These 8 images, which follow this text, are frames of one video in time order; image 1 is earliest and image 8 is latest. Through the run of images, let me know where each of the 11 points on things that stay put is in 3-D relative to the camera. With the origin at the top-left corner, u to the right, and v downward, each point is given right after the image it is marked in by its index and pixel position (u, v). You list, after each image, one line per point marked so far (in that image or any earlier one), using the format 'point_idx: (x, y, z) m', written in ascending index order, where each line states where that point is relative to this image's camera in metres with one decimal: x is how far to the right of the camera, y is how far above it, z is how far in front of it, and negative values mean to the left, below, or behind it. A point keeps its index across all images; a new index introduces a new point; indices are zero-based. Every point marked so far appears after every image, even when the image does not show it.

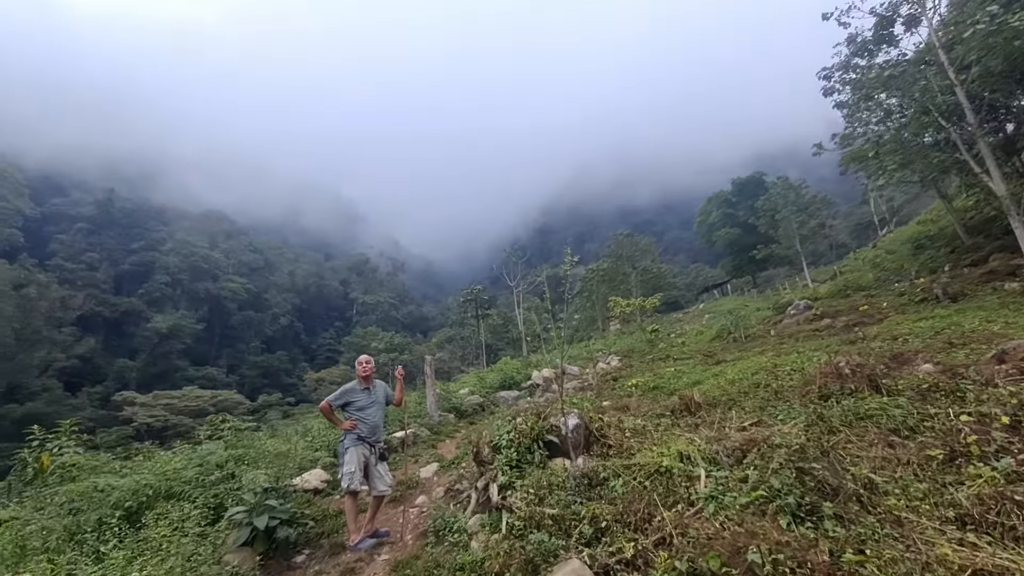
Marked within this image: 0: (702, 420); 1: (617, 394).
0: (+2.0, -1.4, +5.2) m
1: (+1.8, -1.8, +8.3) m
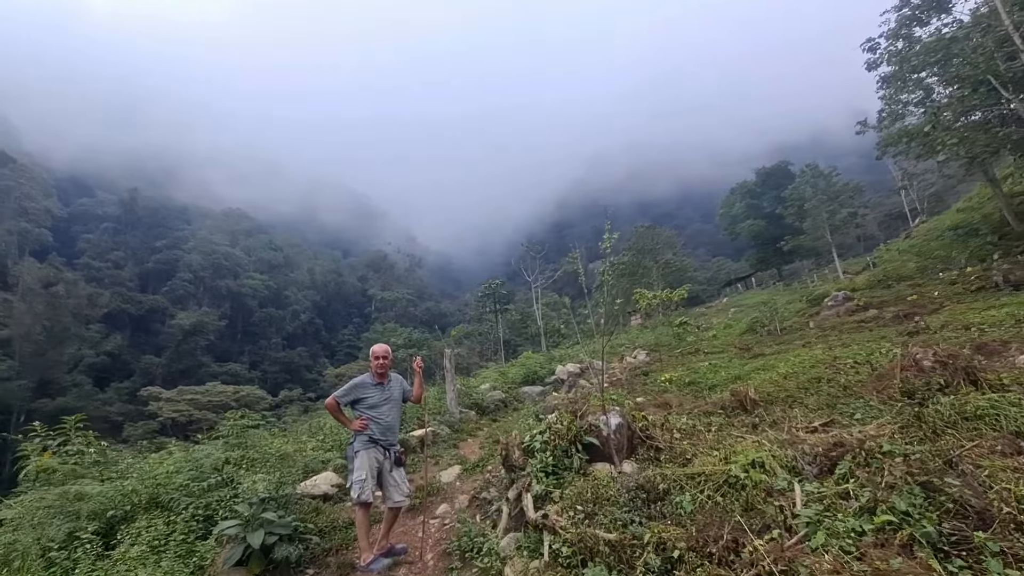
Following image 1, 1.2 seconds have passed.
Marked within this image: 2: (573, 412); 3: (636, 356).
0: (+2.3, -1.2, +4.5) m
1: (+2.2, -1.6, +7.7) m
2: (+0.6, -1.1, +4.5) m
3: (+3.5, -2.0, +14.1) m
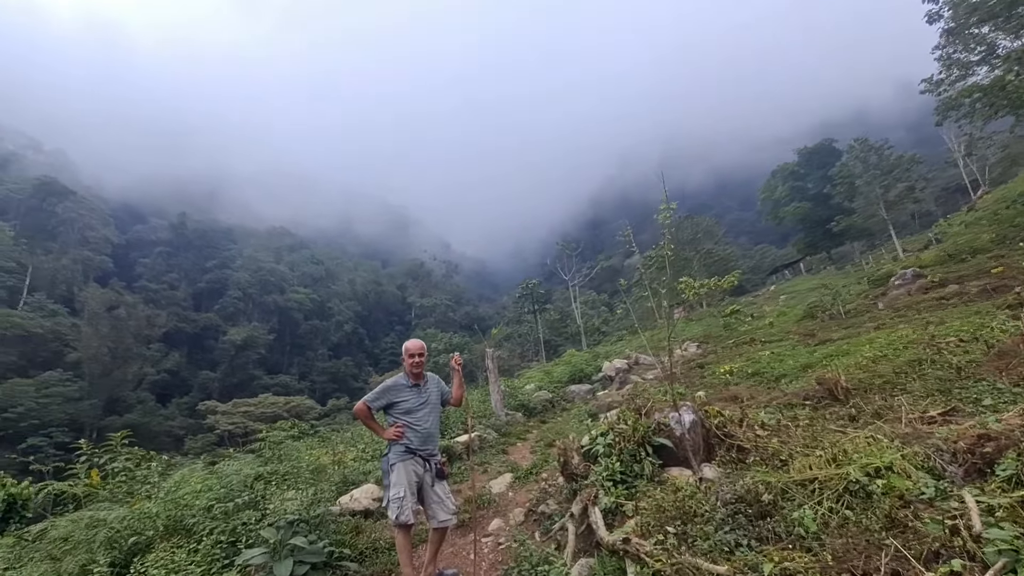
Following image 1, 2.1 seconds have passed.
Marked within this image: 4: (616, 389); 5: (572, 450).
0: (+2.7, -1.0, +3.9) m
1: (+2.8, -1.4, +7.0) m
2: (+1.0, -1.0, +4.0) m
3: (+4.7, -1.7, +13.3) m
4: (+1.8, -1.8, +8.7) m
5: (+0.4, -1.2, +3.5) m
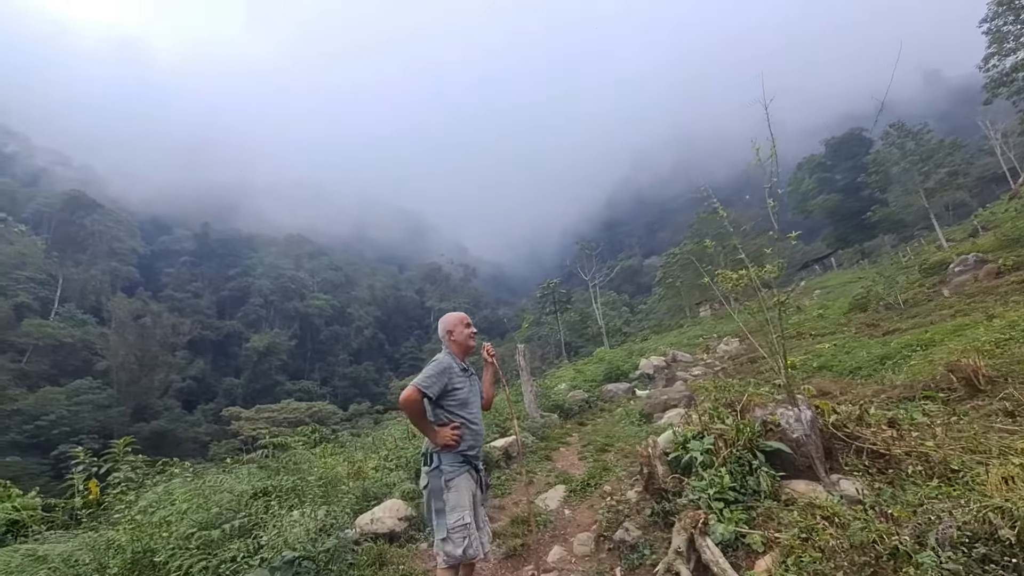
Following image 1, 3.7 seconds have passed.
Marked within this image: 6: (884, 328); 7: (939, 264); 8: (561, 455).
0: (+3.1, -0.7, +3.0) m
1: (+3.3, -1.1, +6.2) m
2: (+1.4, -0.7, +3.2) m
3: (+5.4, -1.4, +12.4) m
4: (+2.3, -1.6, +7.8) m
5: (+0.8, -1.0, +2.8) m
6: (+7.1, -0.8, +9.5) m
7: (+13.8, +0.8, +16.0) m
8: (+0.5, -1.7, +5.1) m
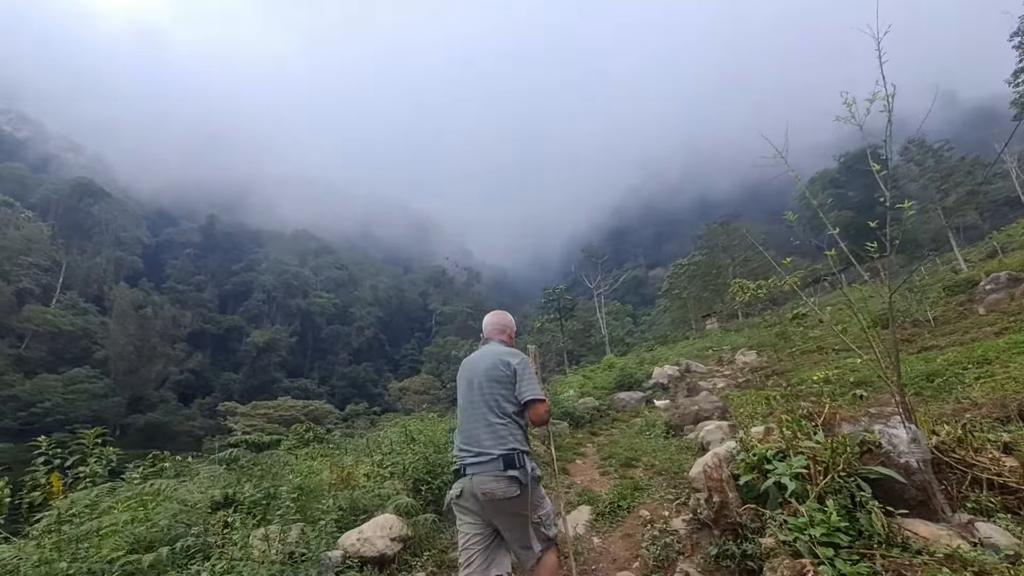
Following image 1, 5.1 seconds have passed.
0: (+3.2, -0.7, +2.4) m
1: (+3.4, -1.2, +5.6) m
2: (+1.5, -0.7, +2.6) m
3: (+5.5, -1.6, +11.8) m
4: (+2.5, -1.6, +7.2) m
5: (+0.9, -0.9, +2.2) m
6: (+7.3, -1.0, +8.8) m
7: (+14.0, +0.2, +15.4) m
8: (+0.6, -1.6, +4.5) m
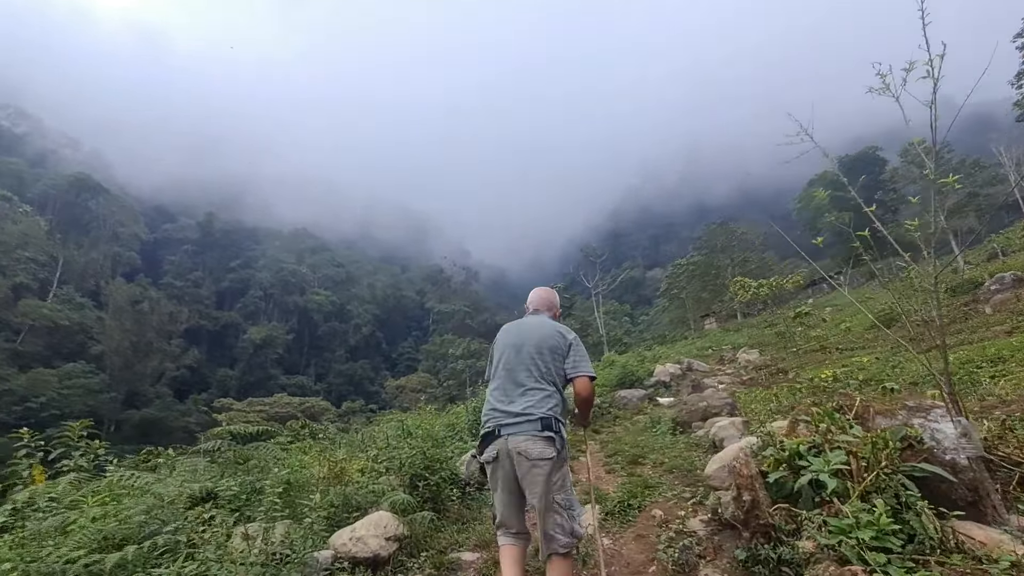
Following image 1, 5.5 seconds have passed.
0: (+3.2, -0.6, +2.2) m
1: (+3.5, -1.1, +5.4) m
2: (+1.5, -0.6, +2.4) m
3: (+5.5, -1.6, +11.6) m
4: (+2.5, -1.5, +7.0) m
5: (+0.9, -0.8, +2.0) m
6: (+7.3, -1.0, +8.7) m
7: (+14.0, +0.1, +15.3) m
8: (+0.6, -1.5, +4.3) m
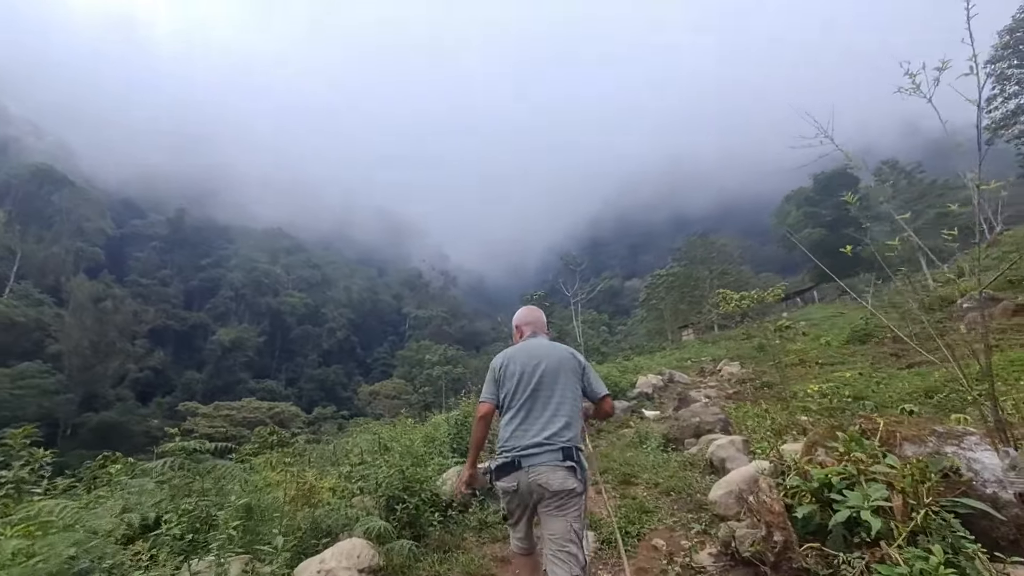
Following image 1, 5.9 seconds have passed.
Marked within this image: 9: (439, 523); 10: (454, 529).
0: (+3.2, -0.7, +2.1) m
1: (+3.3, -1.2, +5.3) m
2: (+1.5, -0.7, +2.2) m
3: (+5.1, -1.9, +11.6) m
4: (+2.2, -1.7, +6.9) m
5: (+0.9, -0.8, +1.8) m
6: (+6.9, -1.3, +8.7) m
7: (+13.4, -0.4, +15.6) m
8: (+0.5, -1.6, +4.0) m
9: (-0.5, -1.6, +3.3) m
10: (-0.4, -1.6, +3.3) m
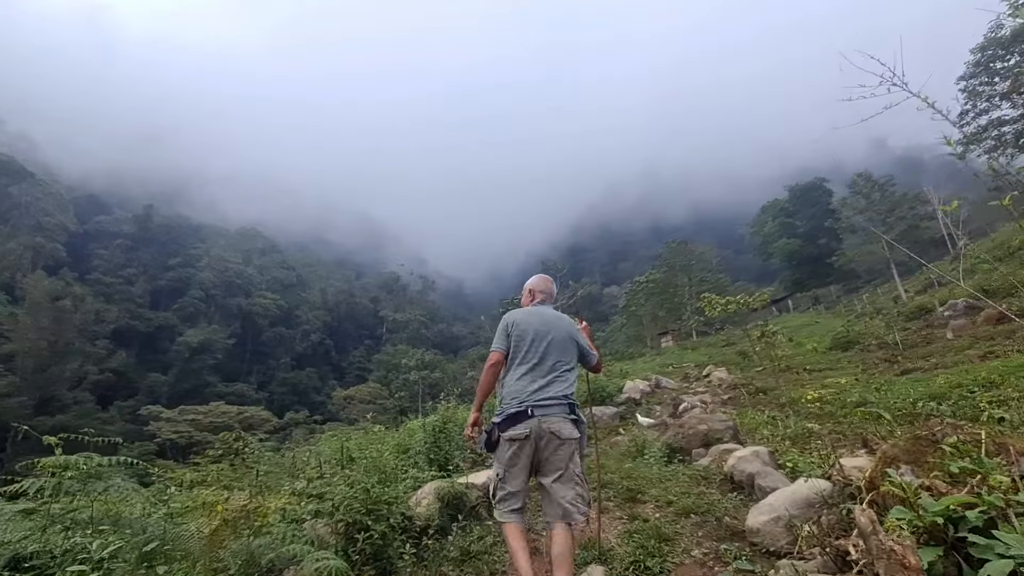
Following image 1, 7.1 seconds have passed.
0: (+3.2, -0.7, +1.7) m
1: (+3.1, -1.2, +4.9) m
2: (+1.5, -0.6, +1.7) m
3: (+4.6, -1.9, +11.2) m
4: (+2.0, -1.6, +6.4) m
5: (+0.9, -0.7, +1.3) m
6: (+6.6, -1.3, +8.5) m
7: (+12.8, -0.7, +15.7) m
8: (+0.4, -1.5, +3.5) m
9: (-0.6, -1.4, +2.7) m
10: (-0.4, -1.5, +2.7) m
